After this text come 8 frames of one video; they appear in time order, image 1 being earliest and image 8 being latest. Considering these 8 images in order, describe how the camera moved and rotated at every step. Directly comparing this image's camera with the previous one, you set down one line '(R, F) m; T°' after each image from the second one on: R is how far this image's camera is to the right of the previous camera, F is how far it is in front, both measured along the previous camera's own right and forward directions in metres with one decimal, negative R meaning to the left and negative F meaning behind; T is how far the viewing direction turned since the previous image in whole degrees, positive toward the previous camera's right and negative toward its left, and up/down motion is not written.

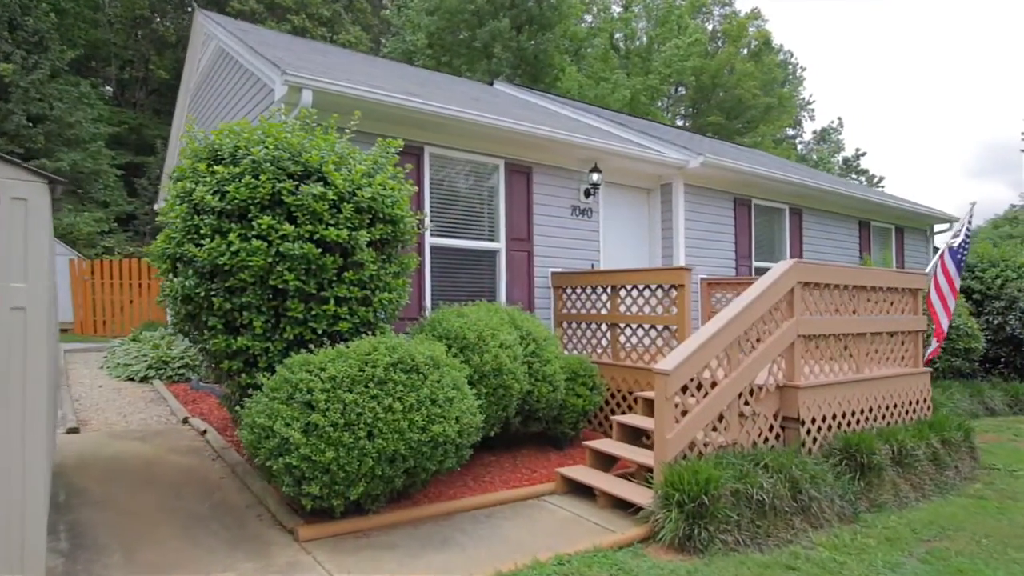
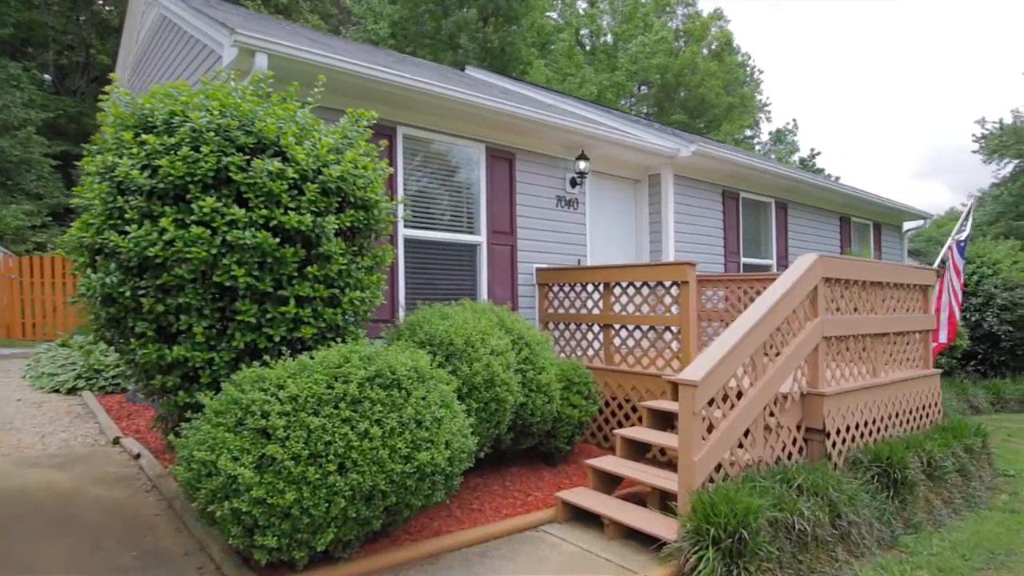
(-0.2, +0.7) m; +3°
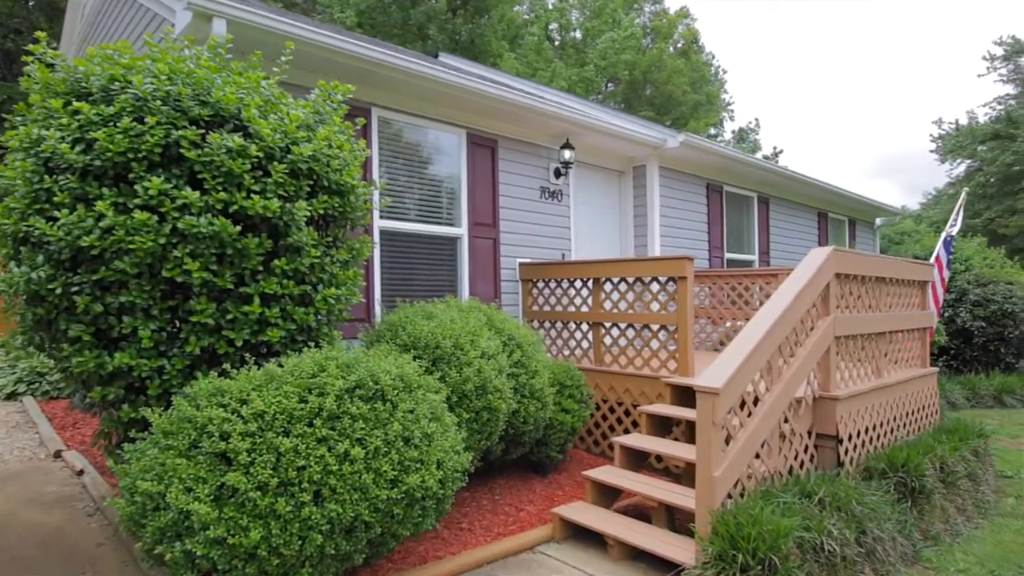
(-0.2, +0.4) m; +3°
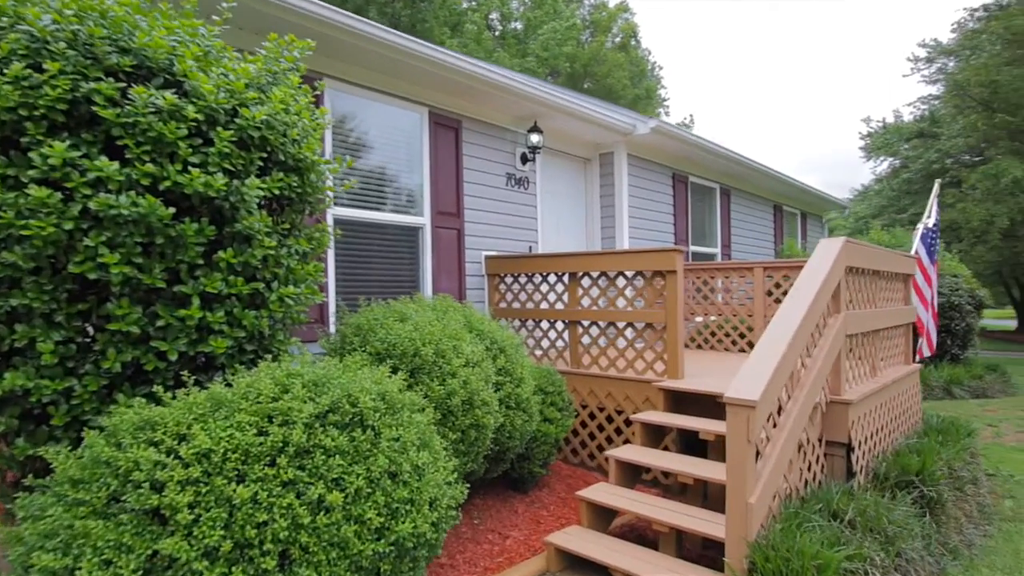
(-0.2, +0.5) m; +5°
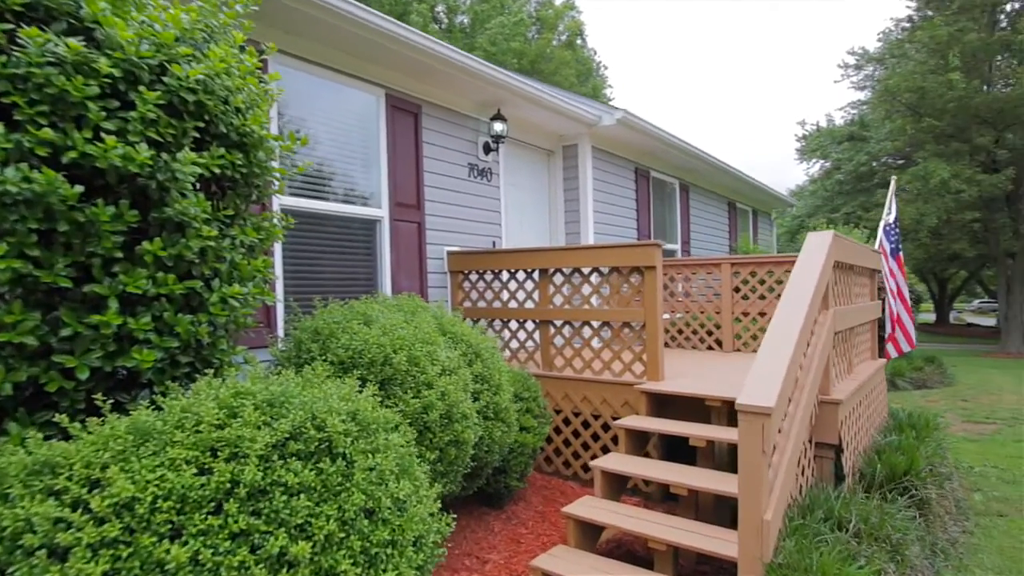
(-0.2, +0.4) m; +5°
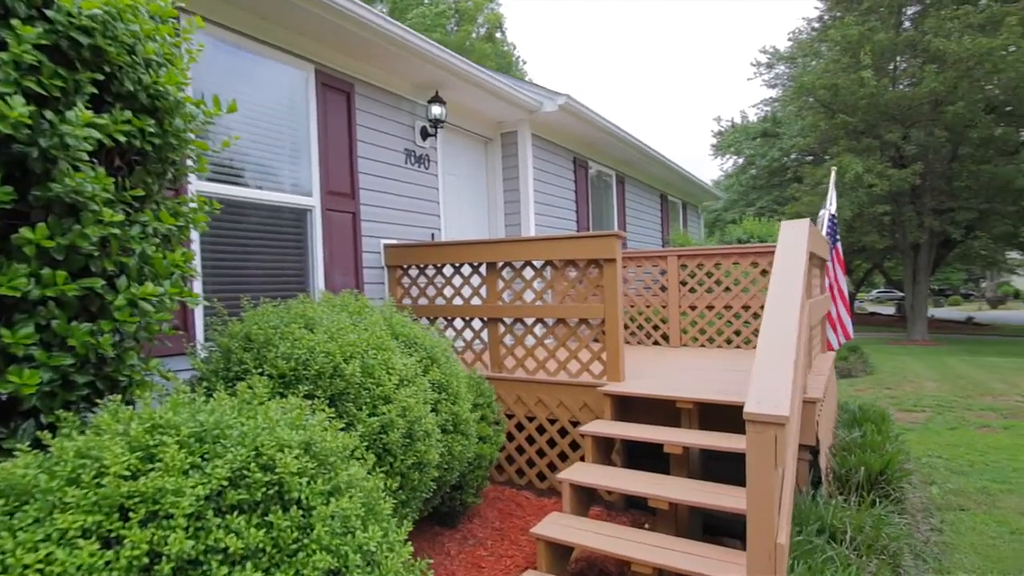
(-0.2, +0.3) m; +7°
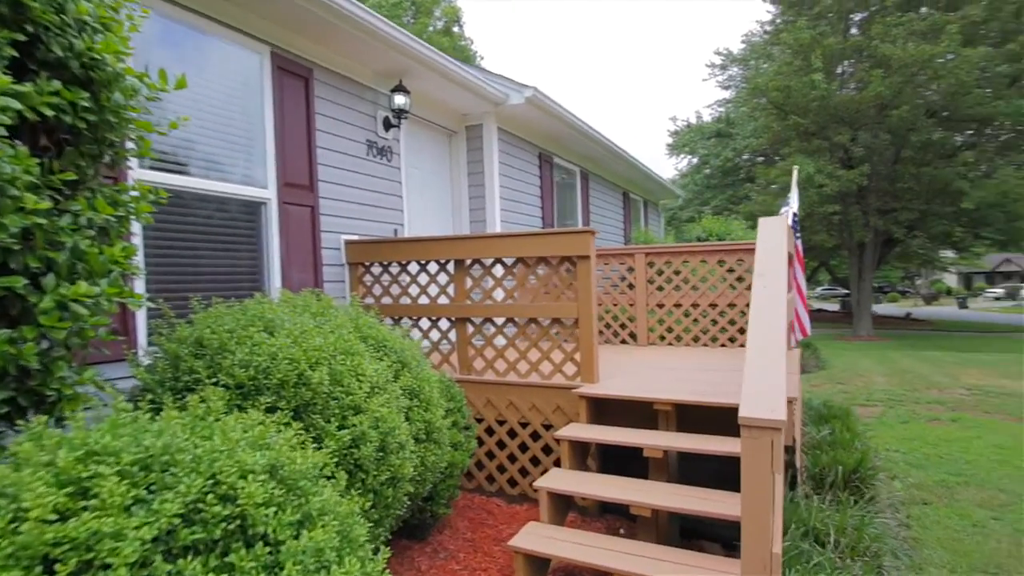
(-0.1, +0.2) m; +4°
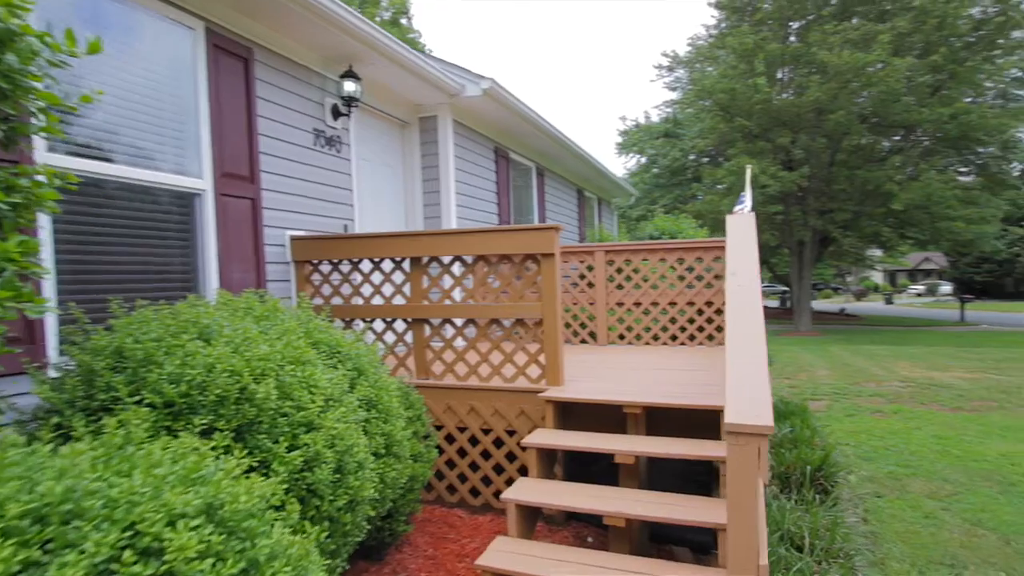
(-0.1, +0.2) m; +5°
